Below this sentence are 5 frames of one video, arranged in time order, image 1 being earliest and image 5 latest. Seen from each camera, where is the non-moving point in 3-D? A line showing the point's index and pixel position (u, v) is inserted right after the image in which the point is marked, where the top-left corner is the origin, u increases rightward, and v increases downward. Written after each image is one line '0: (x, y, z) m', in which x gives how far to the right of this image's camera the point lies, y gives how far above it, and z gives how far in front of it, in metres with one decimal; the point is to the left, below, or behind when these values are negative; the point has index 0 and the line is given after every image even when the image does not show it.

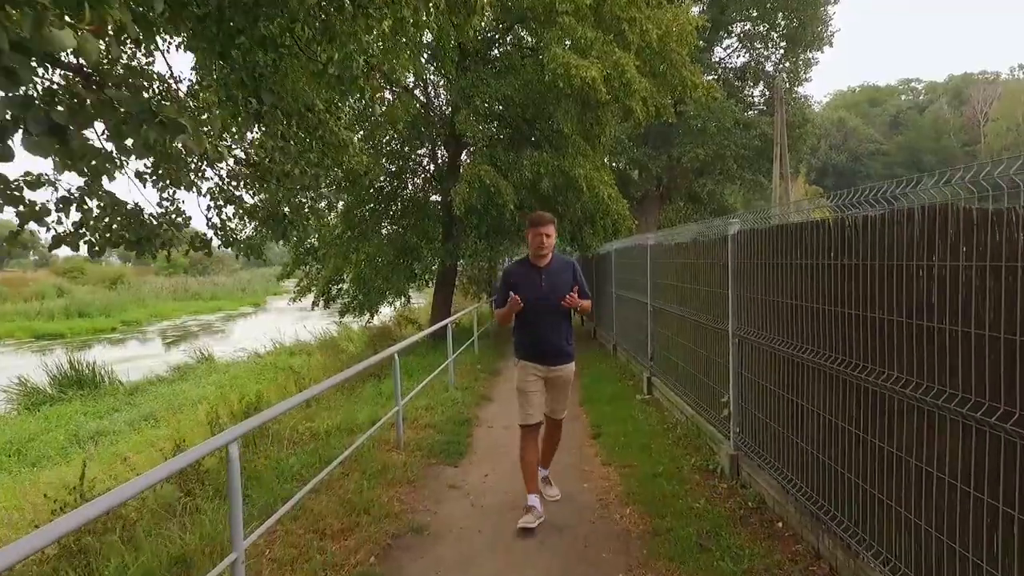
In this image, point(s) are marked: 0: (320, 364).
0: (-4.5, -1.8, +16.0) m
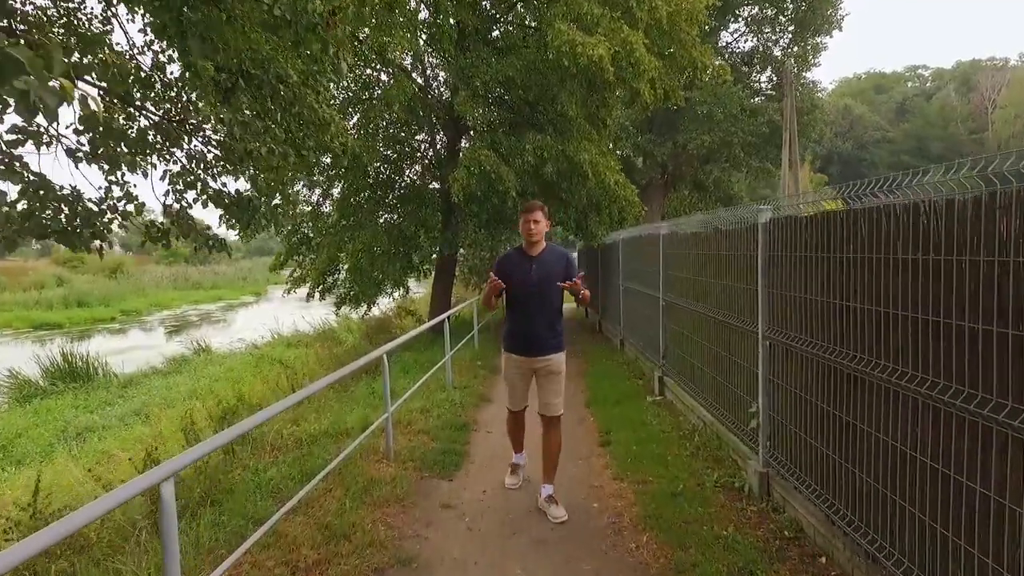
0: (-4.4, -1.5, +15.4) m
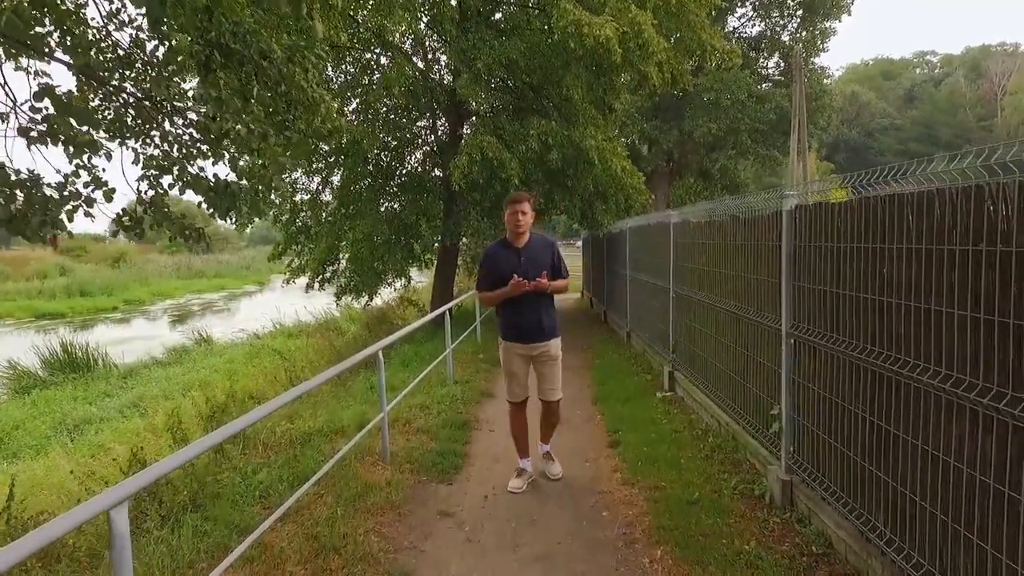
0: (-4.3, -1.3, +15.2) m
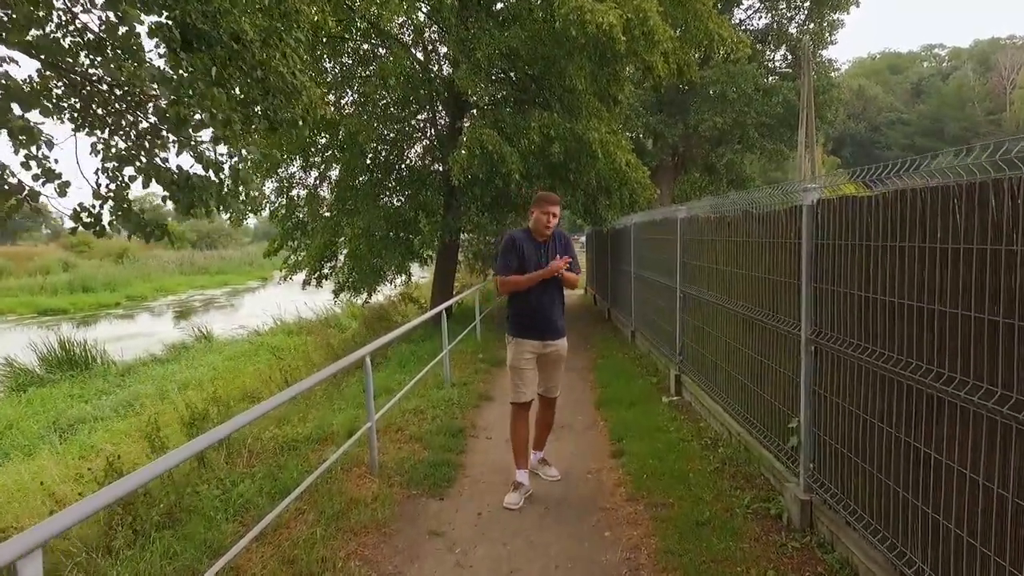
0: (-4.3, -1.3, +14.9) m
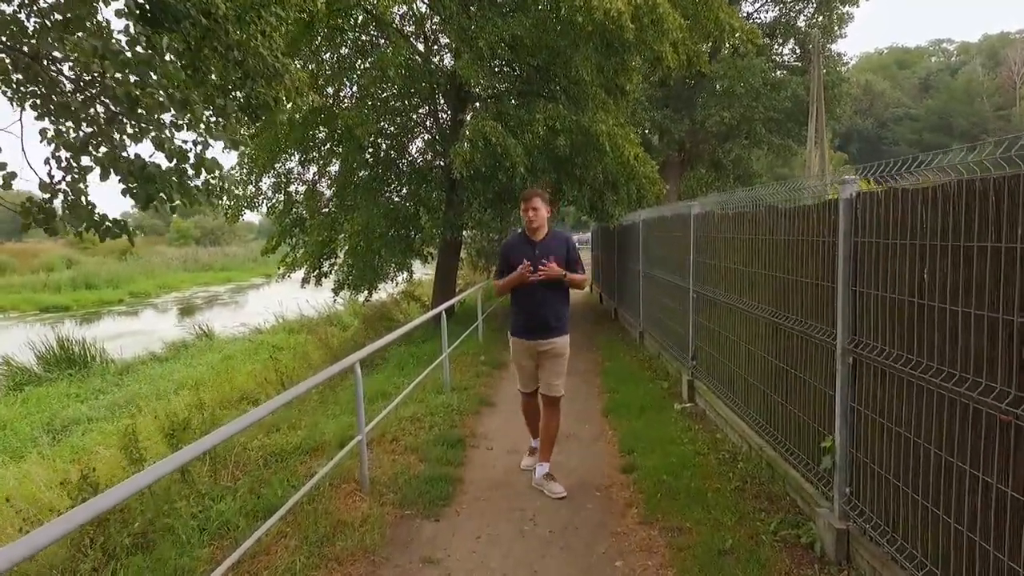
0: (-4.2, -1.2, +14.6) m
